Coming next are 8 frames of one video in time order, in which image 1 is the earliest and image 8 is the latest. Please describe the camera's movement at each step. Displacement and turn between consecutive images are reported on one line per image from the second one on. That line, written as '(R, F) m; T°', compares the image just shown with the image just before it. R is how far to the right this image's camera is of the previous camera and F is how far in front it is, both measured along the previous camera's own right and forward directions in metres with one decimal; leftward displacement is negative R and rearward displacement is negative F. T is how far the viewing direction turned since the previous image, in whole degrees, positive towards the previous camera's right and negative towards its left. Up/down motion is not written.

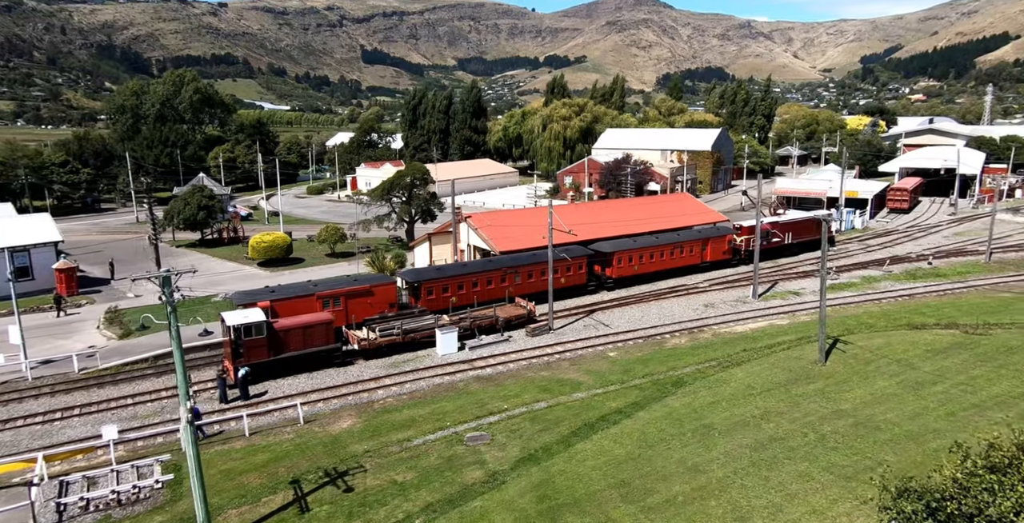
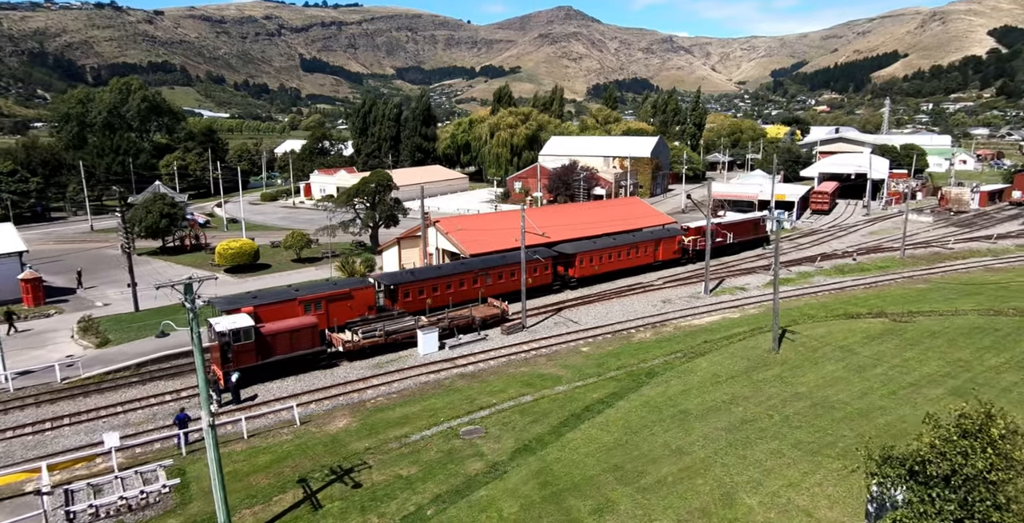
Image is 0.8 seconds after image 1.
(-2.1, -0.8) m; +7°
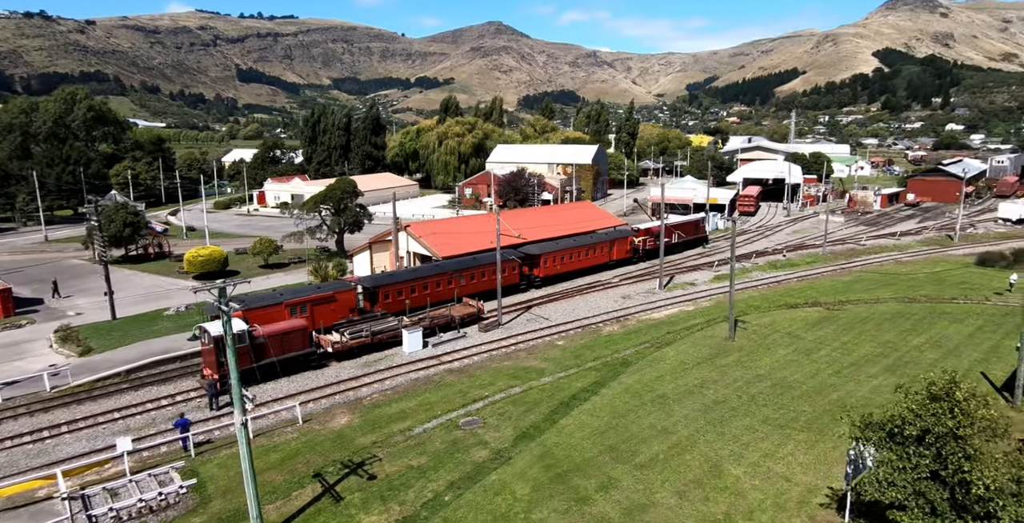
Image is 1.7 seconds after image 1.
(-2.5, -0.9) m; +7°
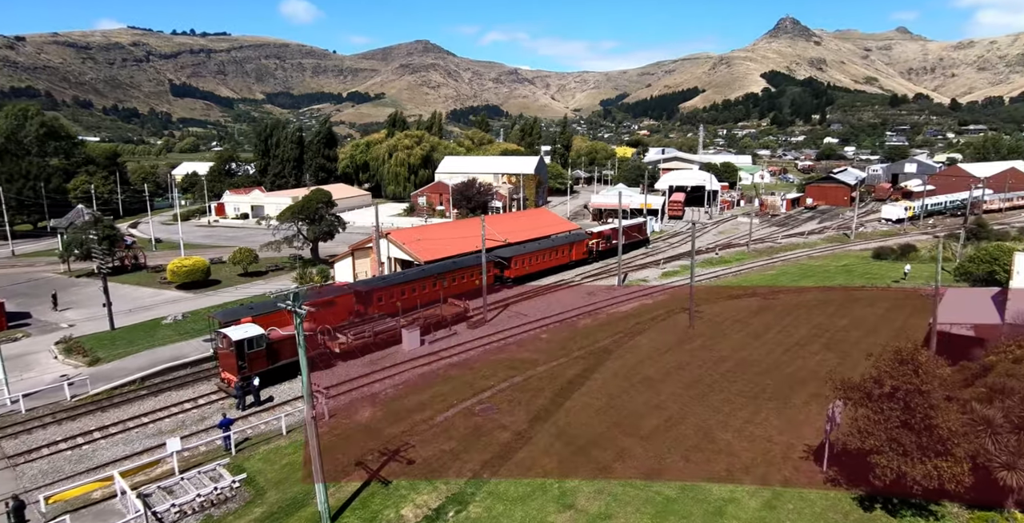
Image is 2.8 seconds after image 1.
(-3.6, -1.3) m; +9°
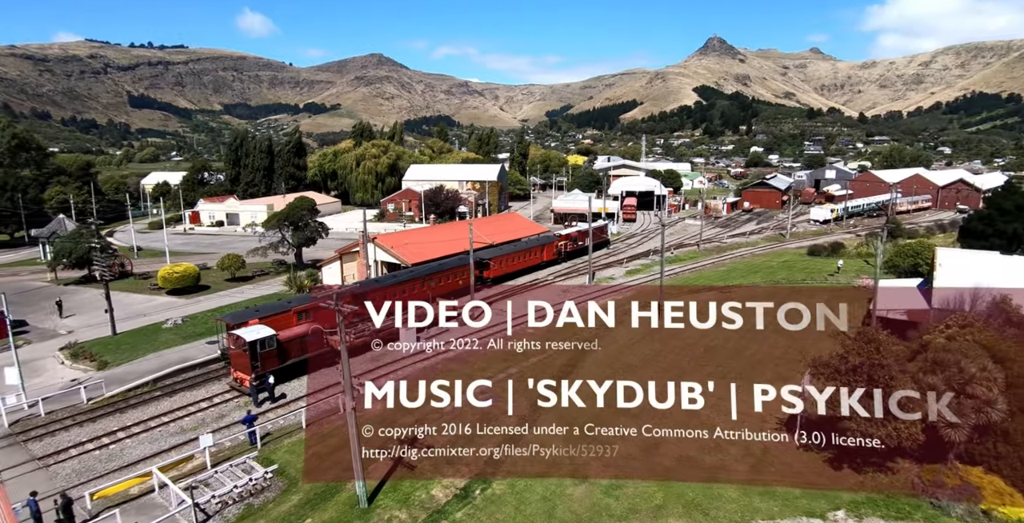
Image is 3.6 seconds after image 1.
(-2.2, -1.1) m; +6°
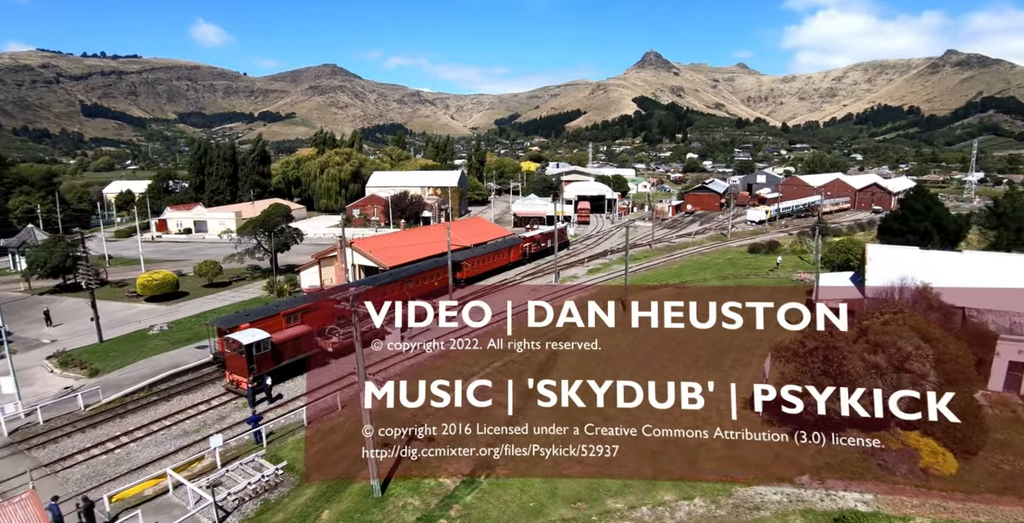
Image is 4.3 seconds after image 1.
(-1.6, -0.8) m; +5°
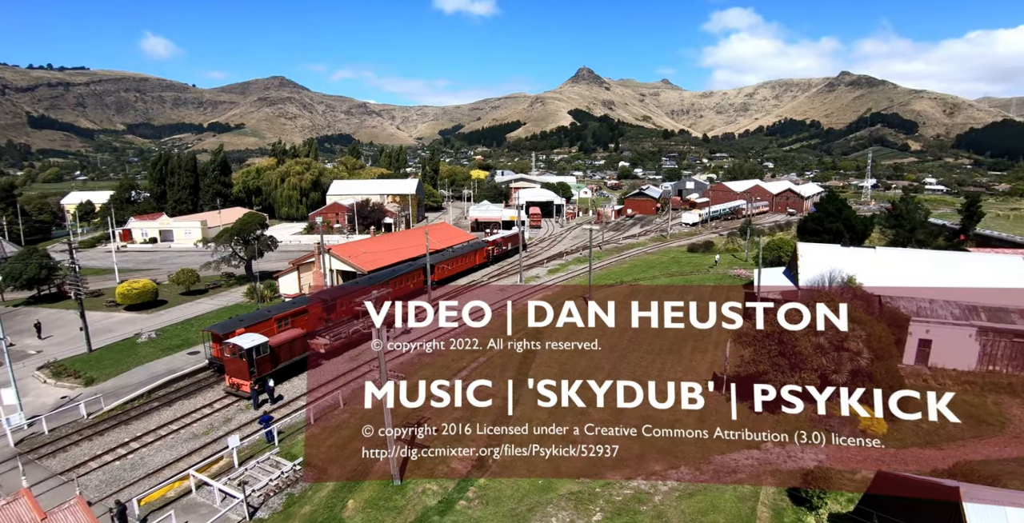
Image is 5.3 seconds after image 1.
(-2.0, -0.8) m; +6°
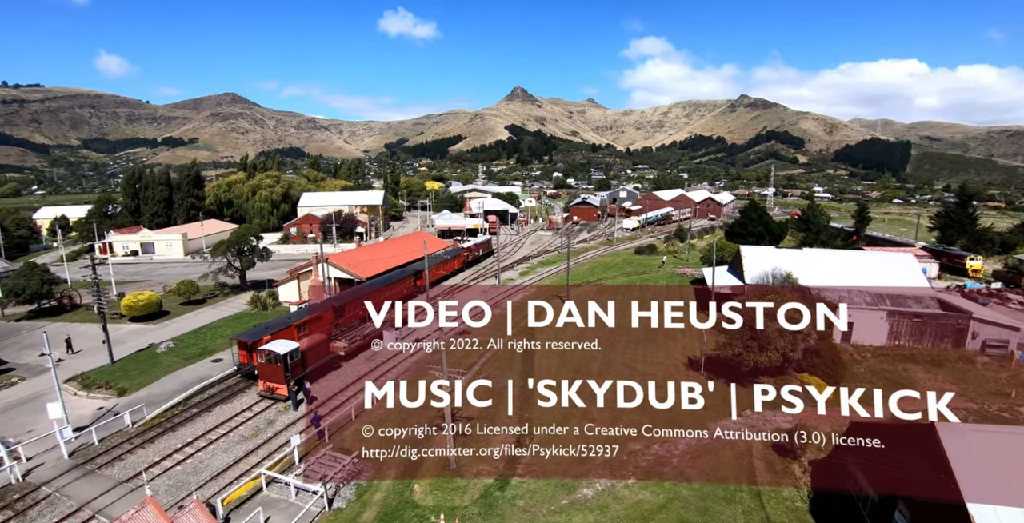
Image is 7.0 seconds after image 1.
(-3.3, -0.5) m; +6°
